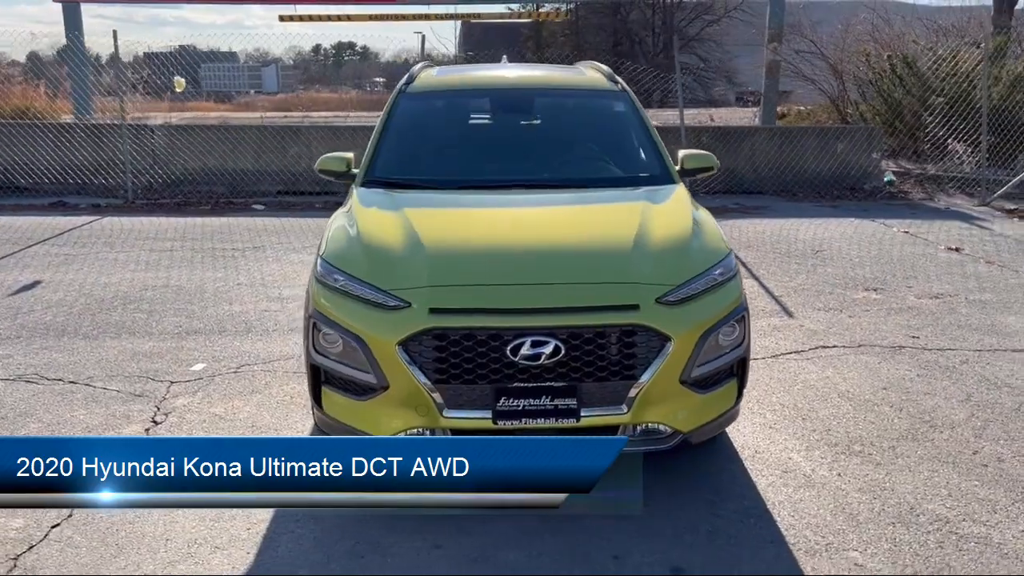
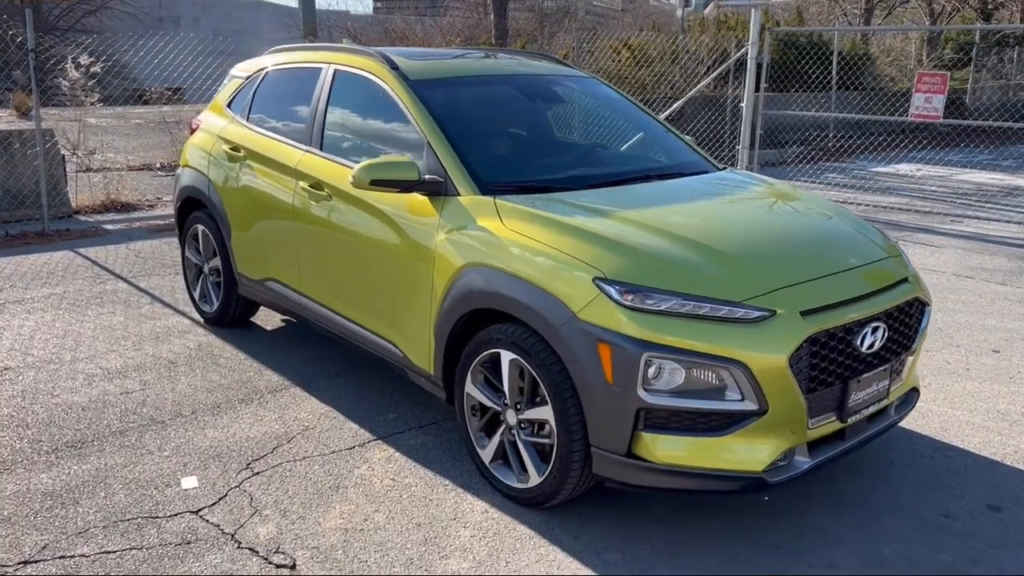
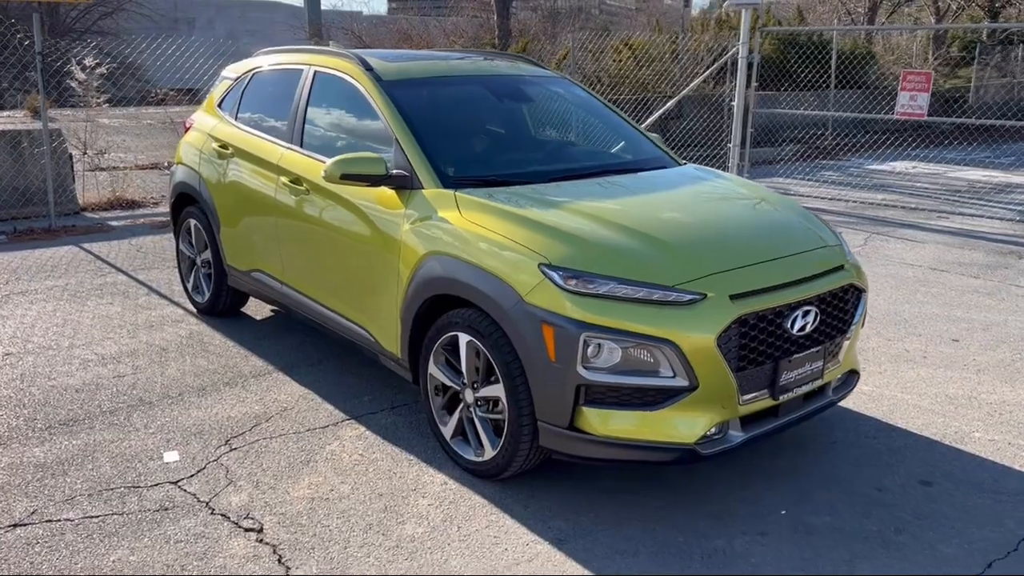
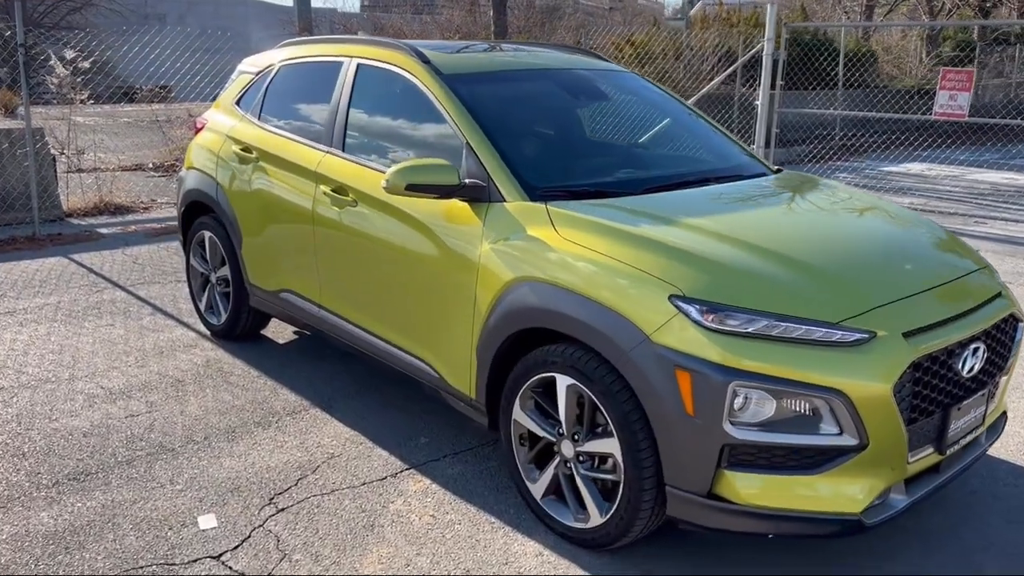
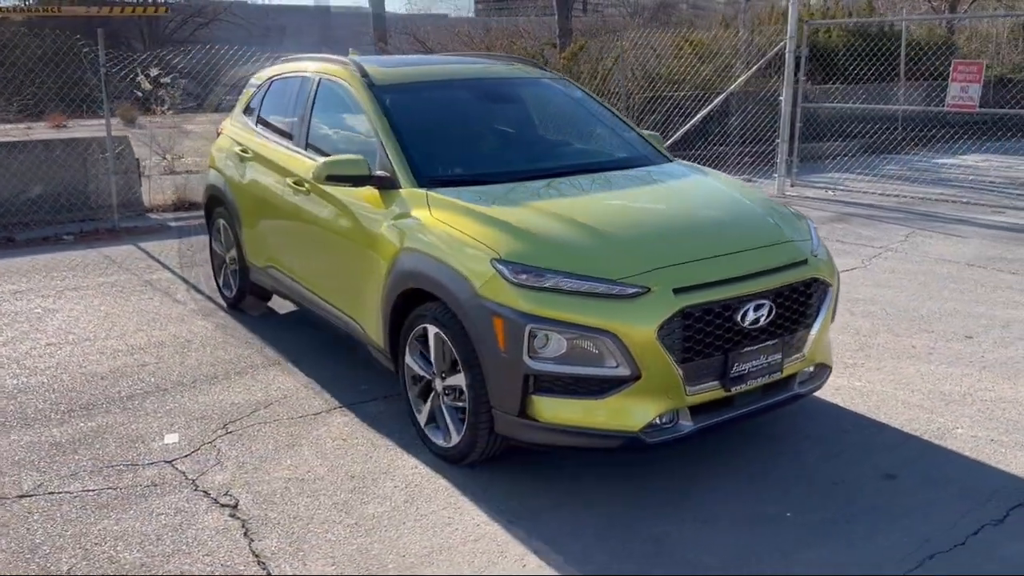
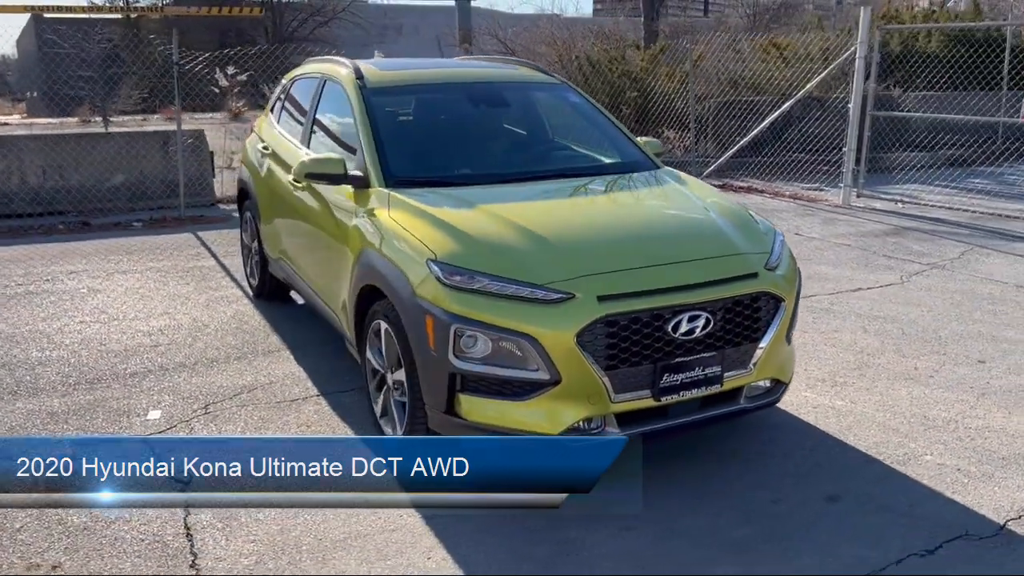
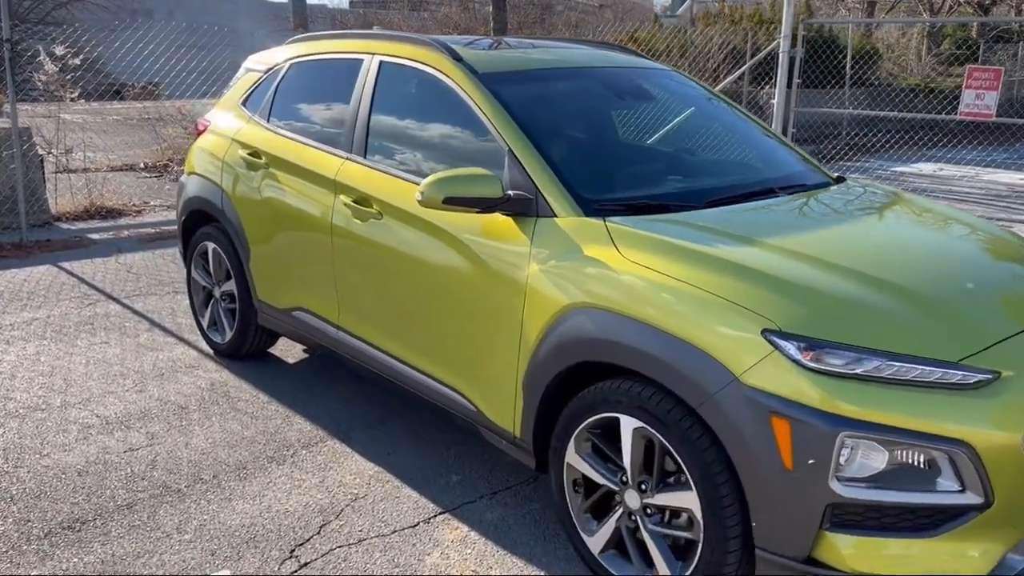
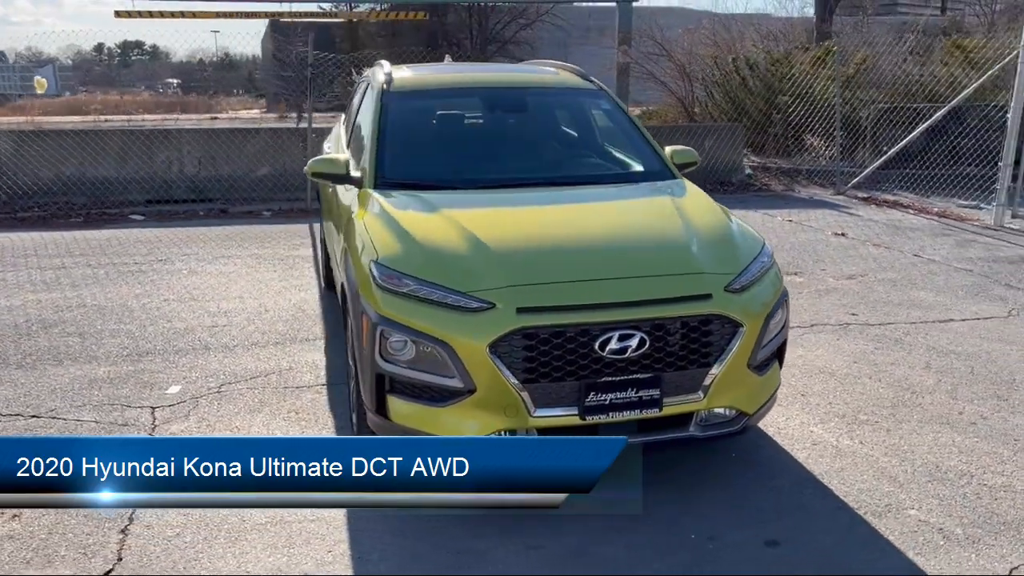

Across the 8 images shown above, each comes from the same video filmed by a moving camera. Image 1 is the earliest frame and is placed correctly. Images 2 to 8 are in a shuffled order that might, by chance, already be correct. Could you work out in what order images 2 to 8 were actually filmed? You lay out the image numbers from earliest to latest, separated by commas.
8, 6, 5, 3, 2, 4, 7
